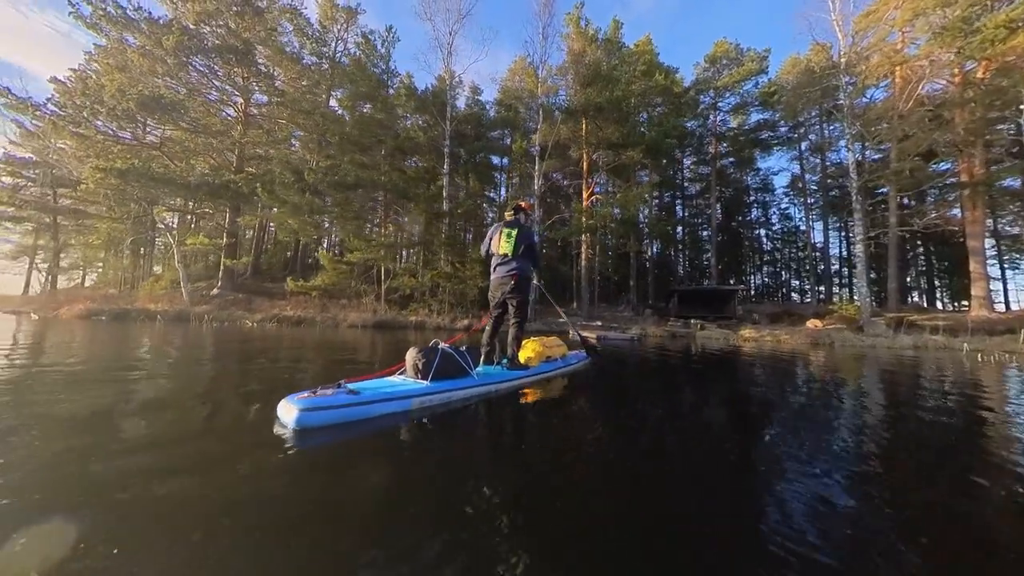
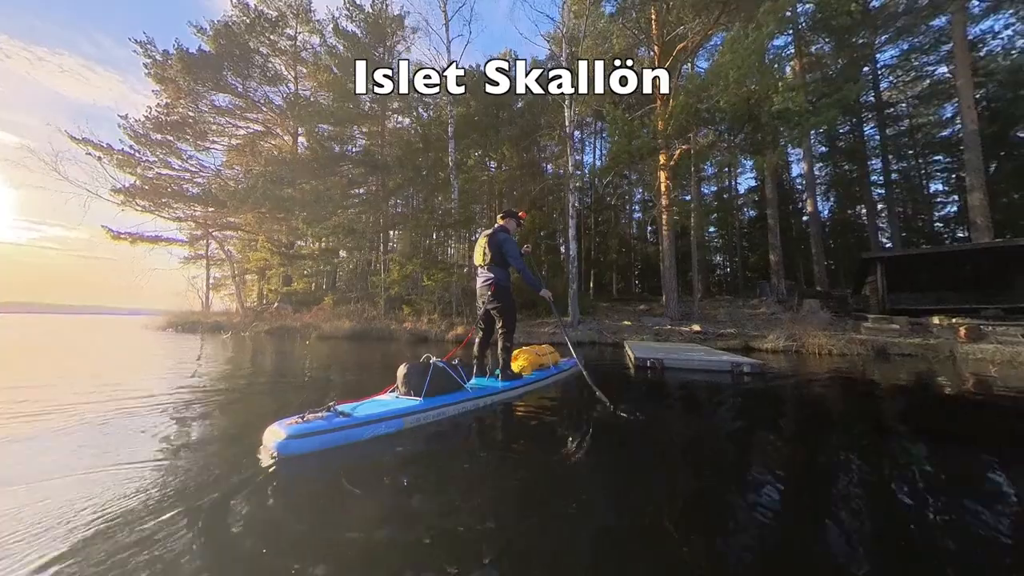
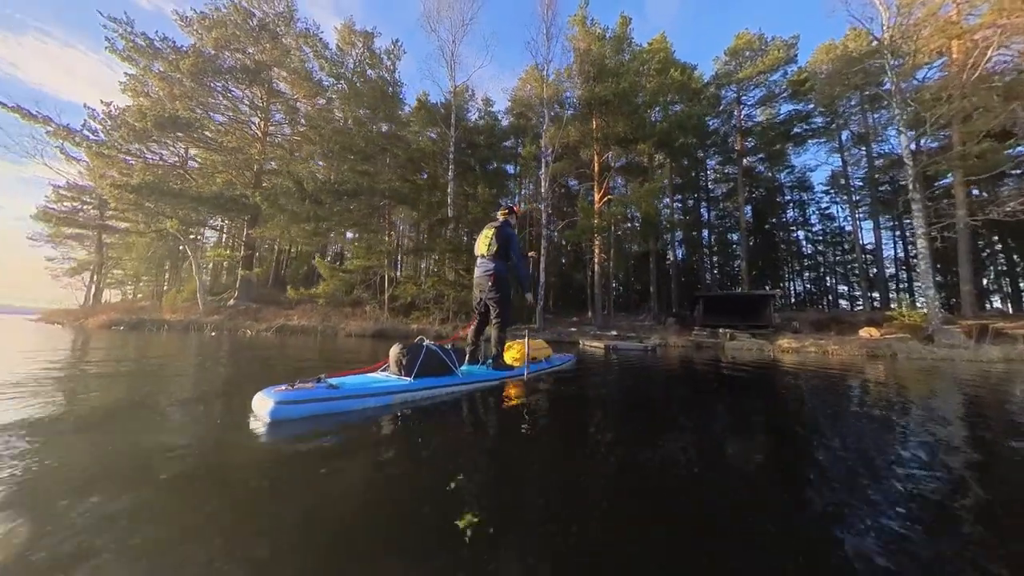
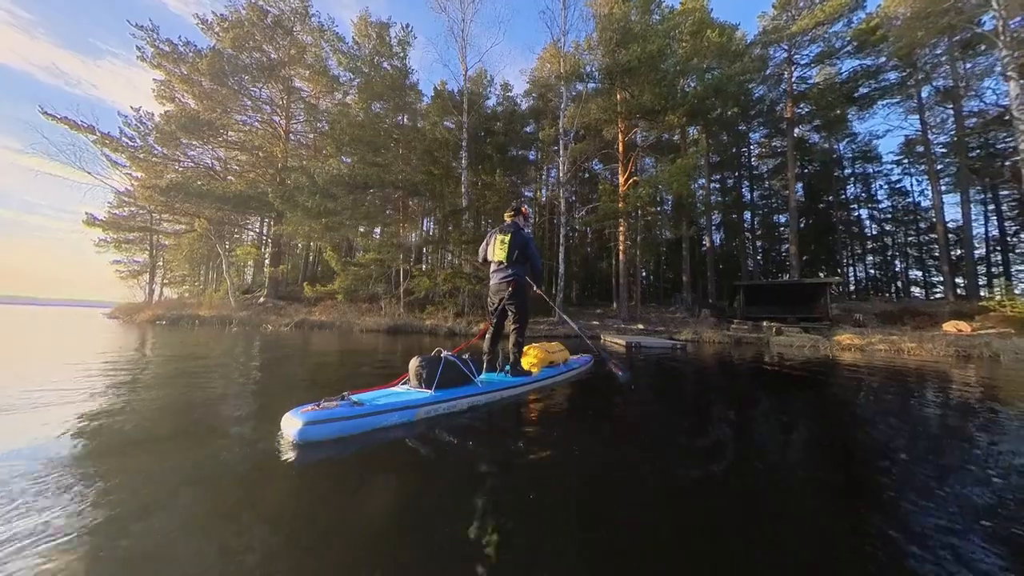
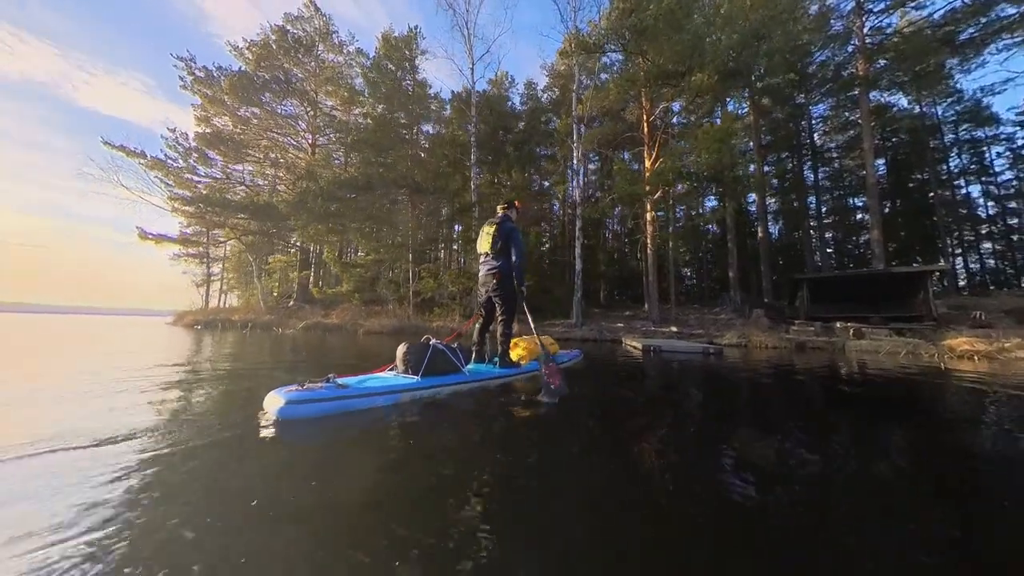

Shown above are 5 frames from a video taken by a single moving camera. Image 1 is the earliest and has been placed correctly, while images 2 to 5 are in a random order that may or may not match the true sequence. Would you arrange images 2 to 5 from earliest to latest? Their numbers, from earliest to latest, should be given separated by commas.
3, 4, 5, 2
